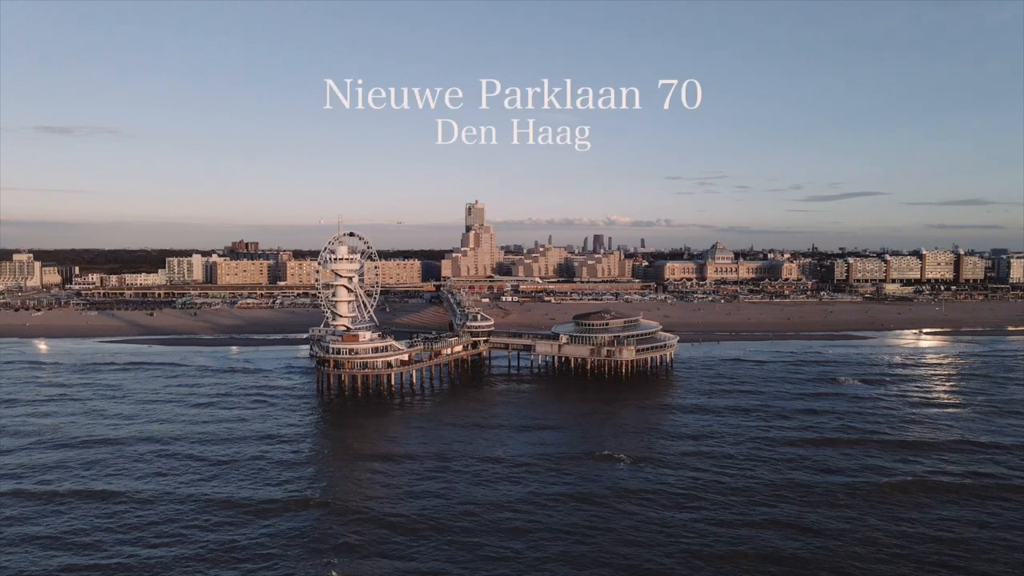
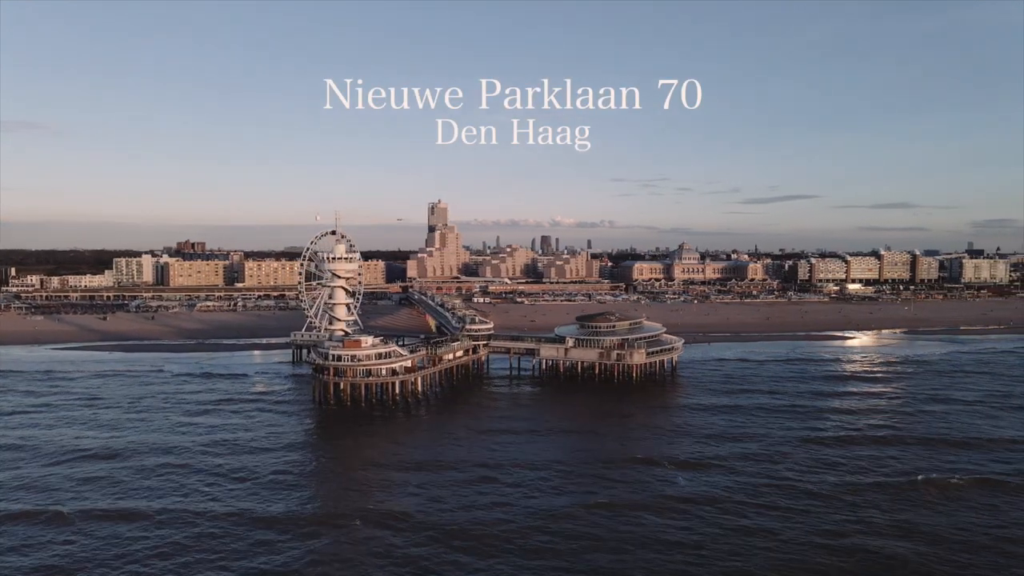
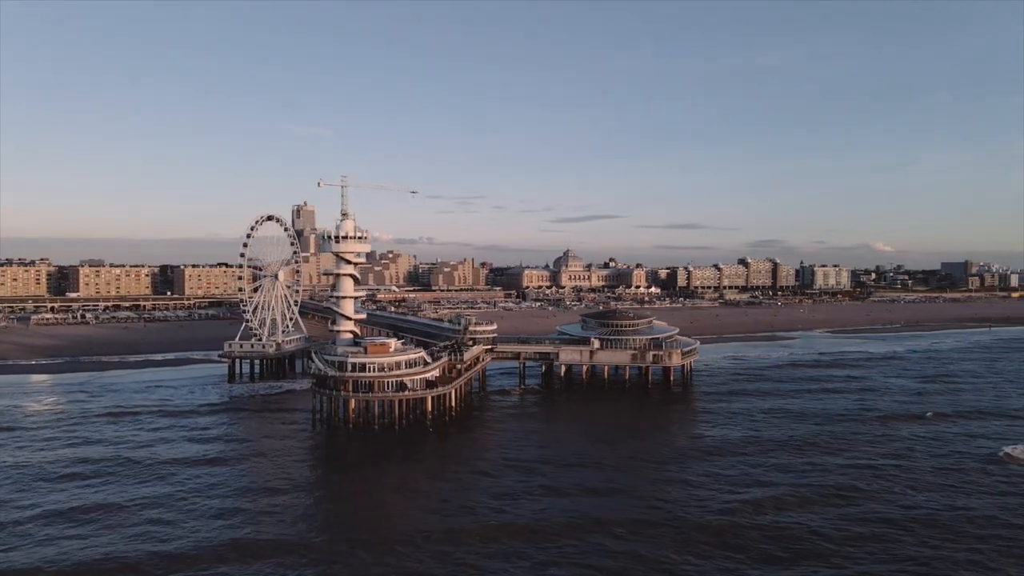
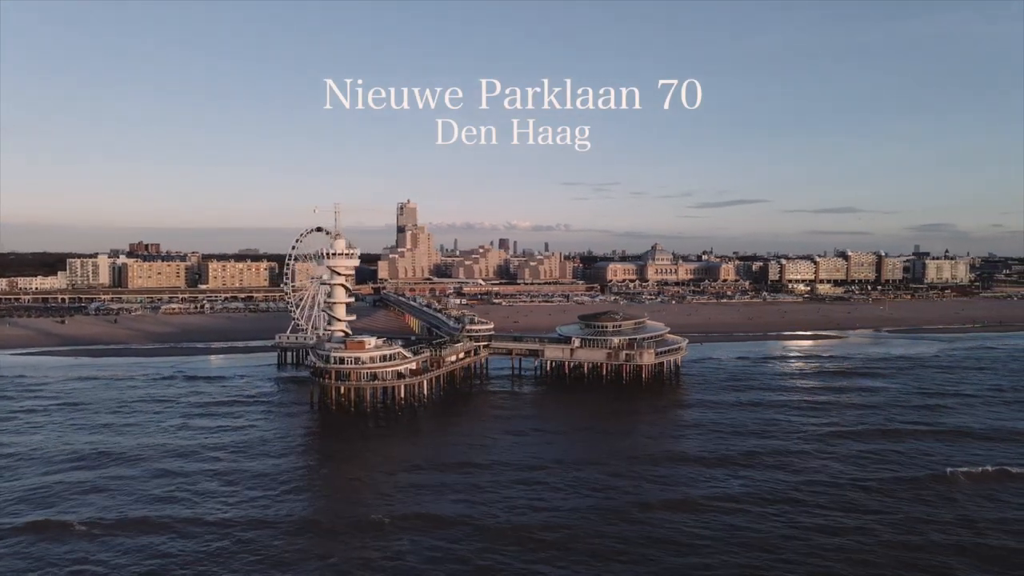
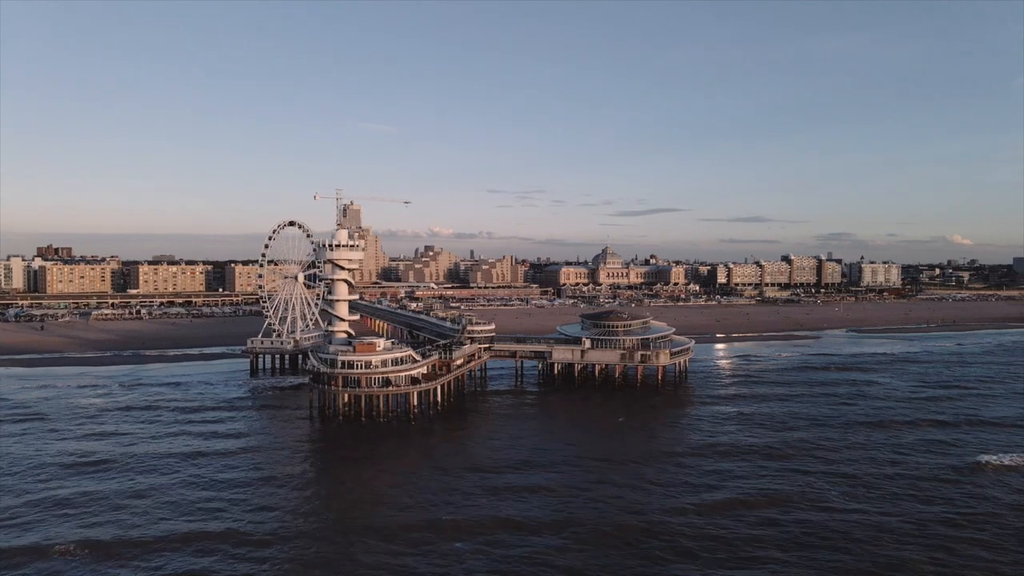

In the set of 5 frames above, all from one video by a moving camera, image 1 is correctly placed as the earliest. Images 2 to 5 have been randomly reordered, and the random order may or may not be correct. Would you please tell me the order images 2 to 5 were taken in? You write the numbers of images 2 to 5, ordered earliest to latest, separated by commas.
2, 4, 5, 3
